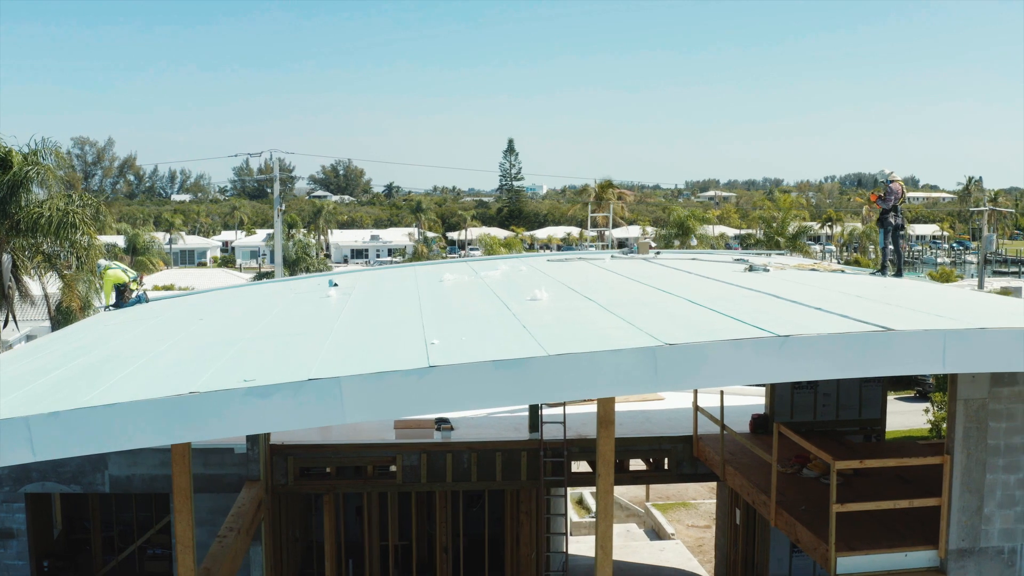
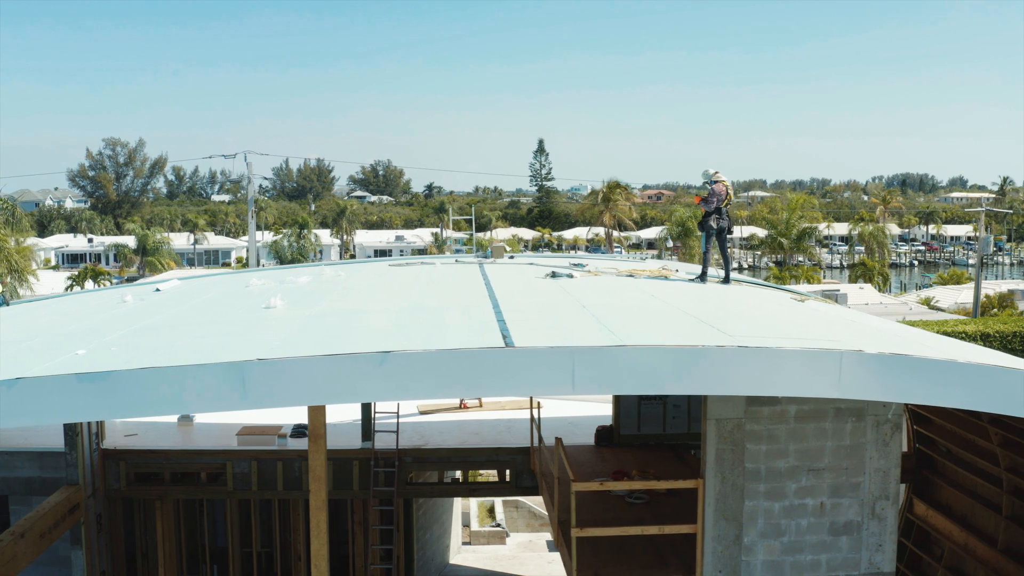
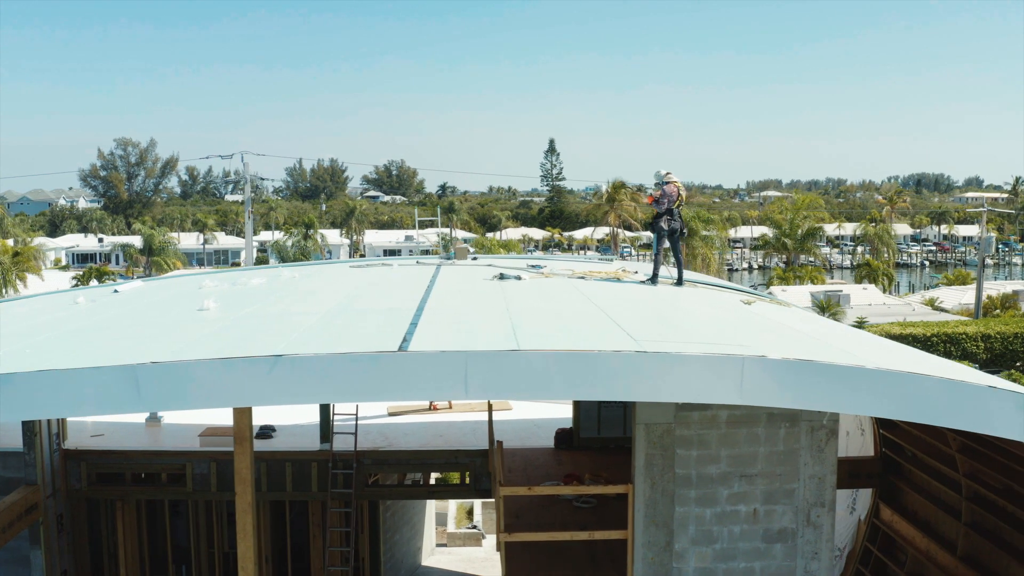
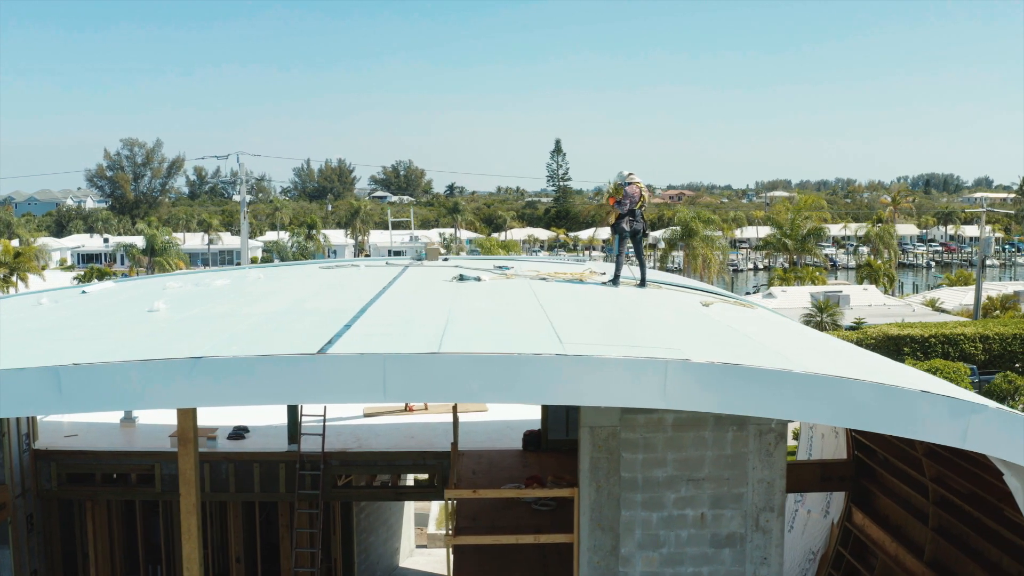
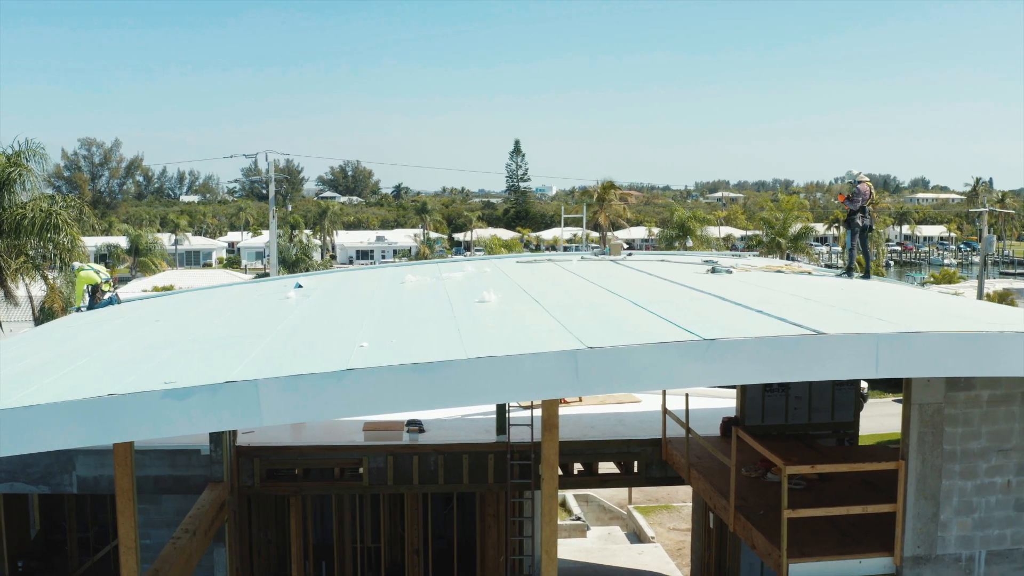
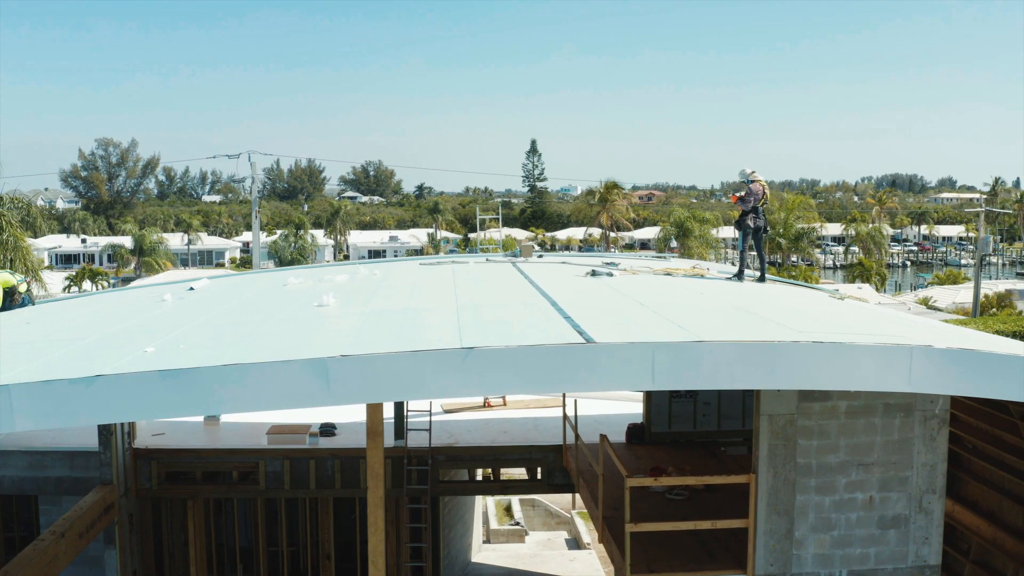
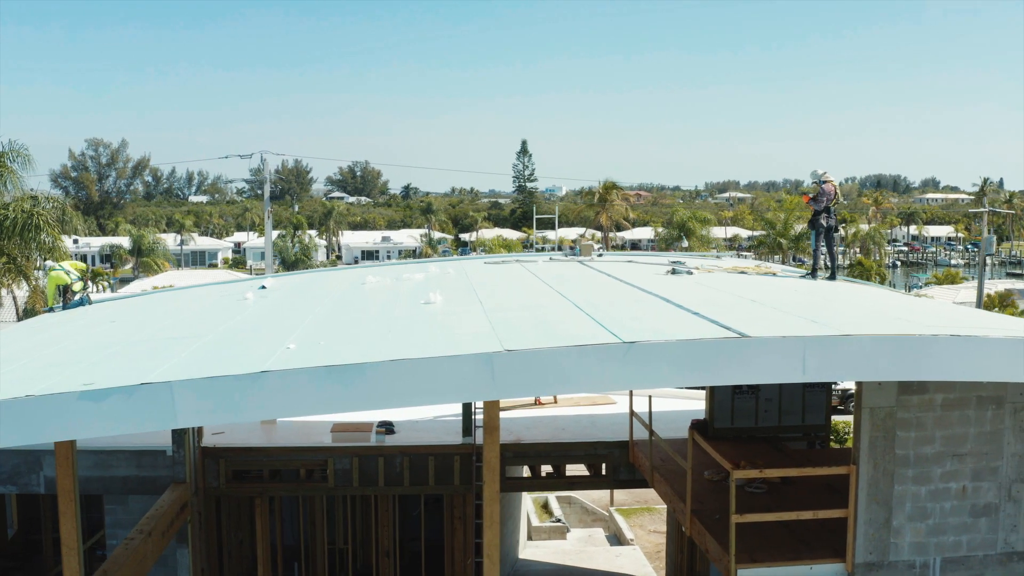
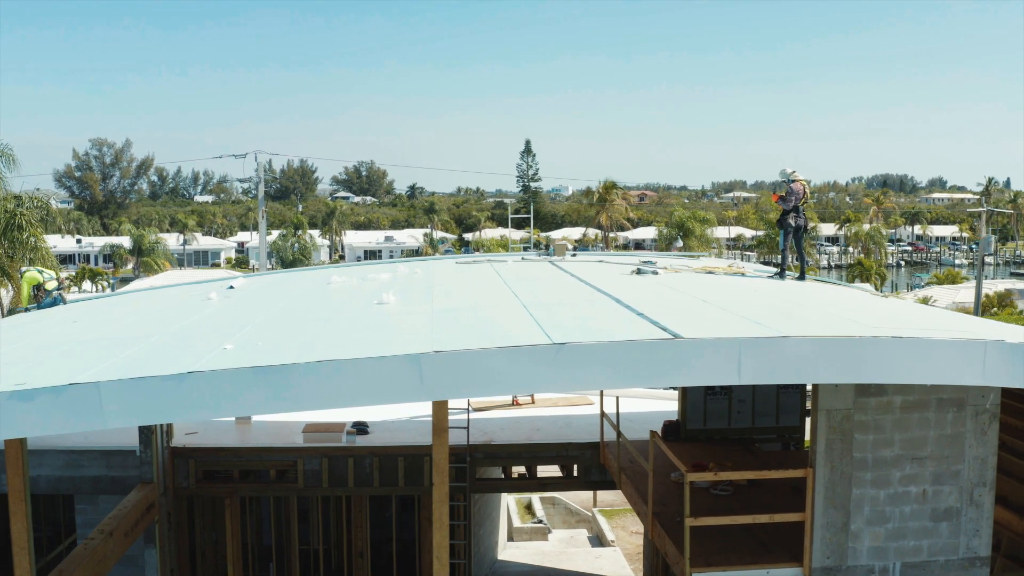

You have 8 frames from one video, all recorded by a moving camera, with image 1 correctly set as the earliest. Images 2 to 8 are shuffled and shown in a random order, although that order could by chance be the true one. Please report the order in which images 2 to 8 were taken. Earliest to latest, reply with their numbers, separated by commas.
5, 7, 8, 6, 2, 3, 4
